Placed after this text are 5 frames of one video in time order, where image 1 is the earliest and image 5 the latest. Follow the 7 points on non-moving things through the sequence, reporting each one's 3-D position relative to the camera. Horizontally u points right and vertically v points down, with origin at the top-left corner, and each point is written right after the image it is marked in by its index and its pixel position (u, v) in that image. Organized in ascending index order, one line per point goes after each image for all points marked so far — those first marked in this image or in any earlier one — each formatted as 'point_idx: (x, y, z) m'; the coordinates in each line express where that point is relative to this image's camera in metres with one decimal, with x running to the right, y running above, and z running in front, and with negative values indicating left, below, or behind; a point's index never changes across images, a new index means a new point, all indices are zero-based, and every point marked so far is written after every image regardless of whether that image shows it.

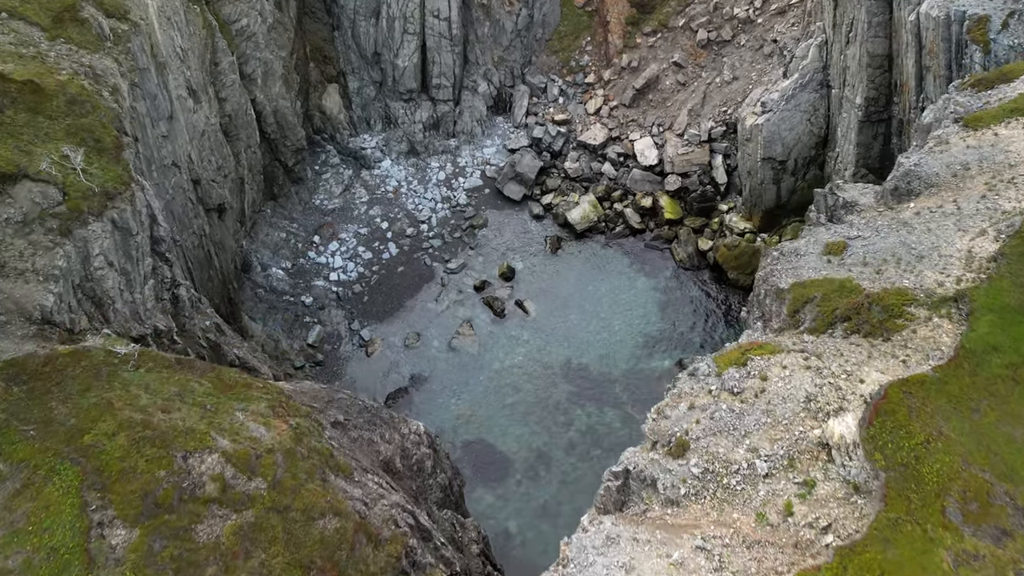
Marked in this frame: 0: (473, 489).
0: (-0.9, -4.9, +16.6) m
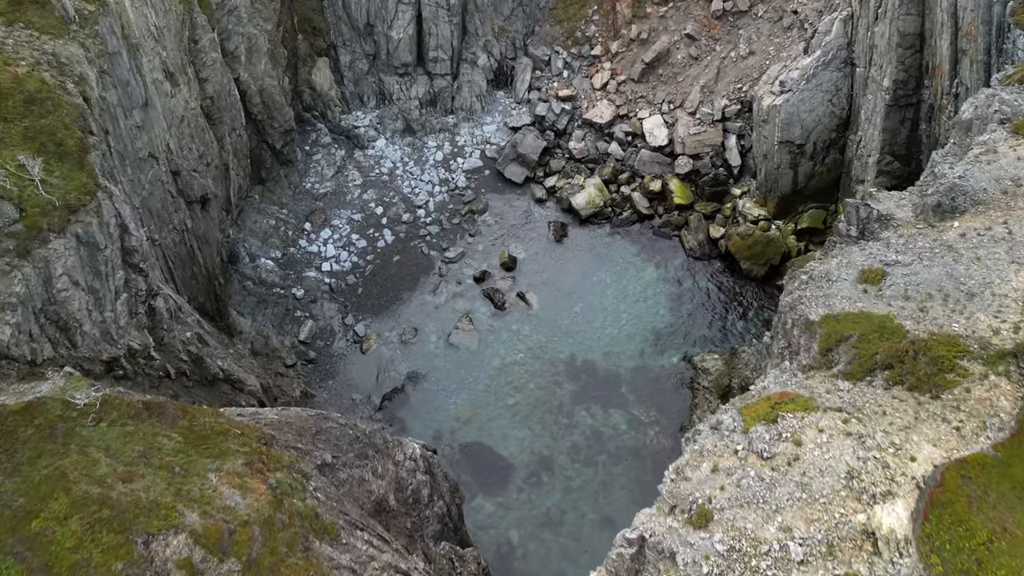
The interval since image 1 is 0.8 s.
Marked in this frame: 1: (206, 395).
0: (-0.9, -4.9, +15.9) m
1: (-5.7, -2.0, +12.7) m
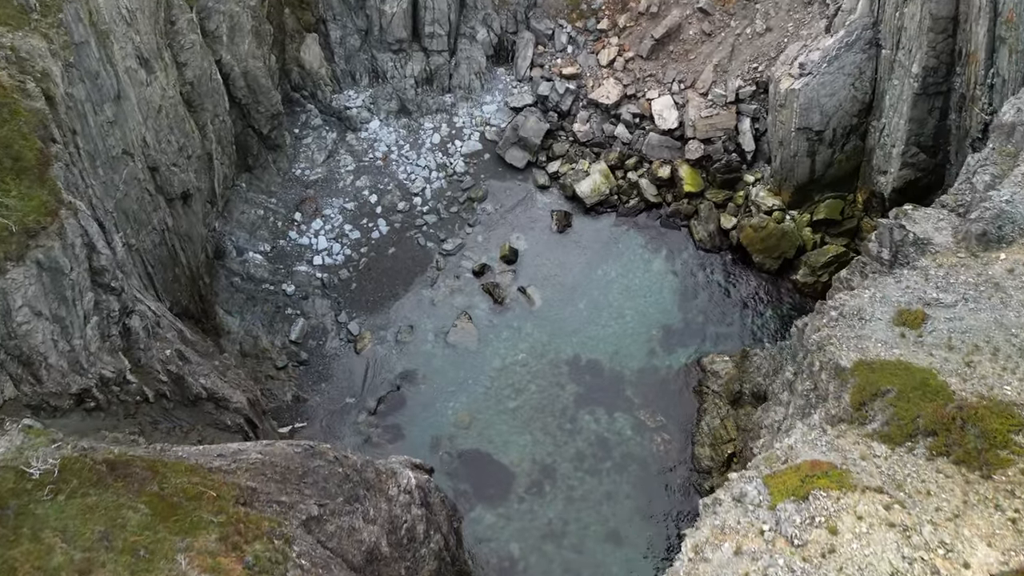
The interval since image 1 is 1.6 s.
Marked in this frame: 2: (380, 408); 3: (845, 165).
0: (-0.9, -4.9, +15.4) m
1: (-5.7, -2.3, +12.0) m
2: (-3.2, -2.9, +16.7) m
3: (+9.3, +3.5, +19.1) m
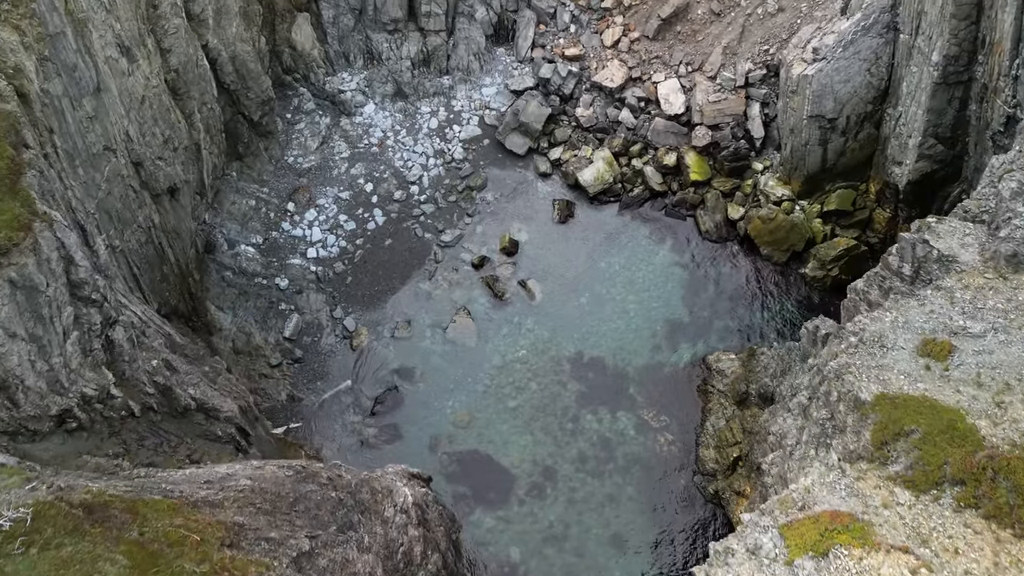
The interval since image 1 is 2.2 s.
0: (-0.9, -4.9, +15.1) m
1: (-5.7, -2.4, +11.6) m
2: (-3.2, -2.9, +16.3) m
3: (+9.3, +3.6, +18.4) m
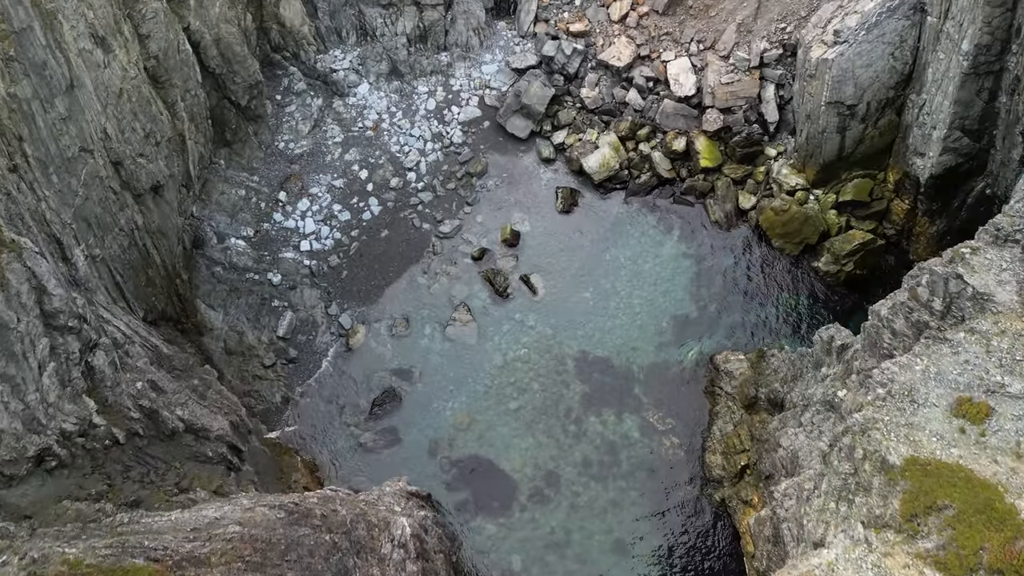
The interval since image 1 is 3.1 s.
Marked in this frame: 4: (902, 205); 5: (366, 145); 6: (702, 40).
0: (-0.9, -5.0, +14.8) m
1: (-5.7, -2.7, +11.1) m
2: (-3.2, -2.8, +15.9) m
3: (+9.3, +3.8, +17.5) m
4: (+9.8, +2.1, +17.1) m
5: (-4.0, +4.0, +18.9) m
6: (+5.4, +7.0, +19.3) m
